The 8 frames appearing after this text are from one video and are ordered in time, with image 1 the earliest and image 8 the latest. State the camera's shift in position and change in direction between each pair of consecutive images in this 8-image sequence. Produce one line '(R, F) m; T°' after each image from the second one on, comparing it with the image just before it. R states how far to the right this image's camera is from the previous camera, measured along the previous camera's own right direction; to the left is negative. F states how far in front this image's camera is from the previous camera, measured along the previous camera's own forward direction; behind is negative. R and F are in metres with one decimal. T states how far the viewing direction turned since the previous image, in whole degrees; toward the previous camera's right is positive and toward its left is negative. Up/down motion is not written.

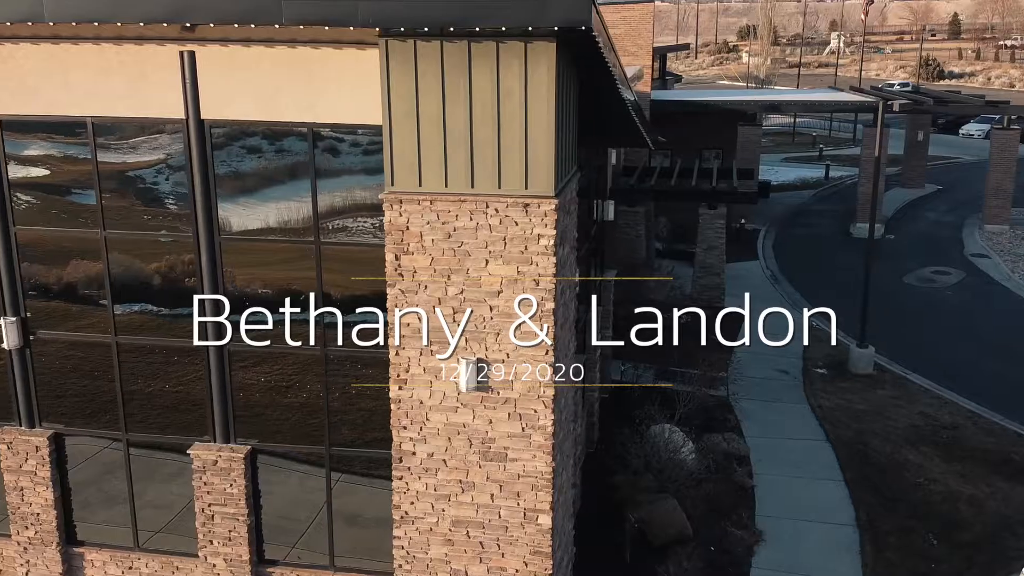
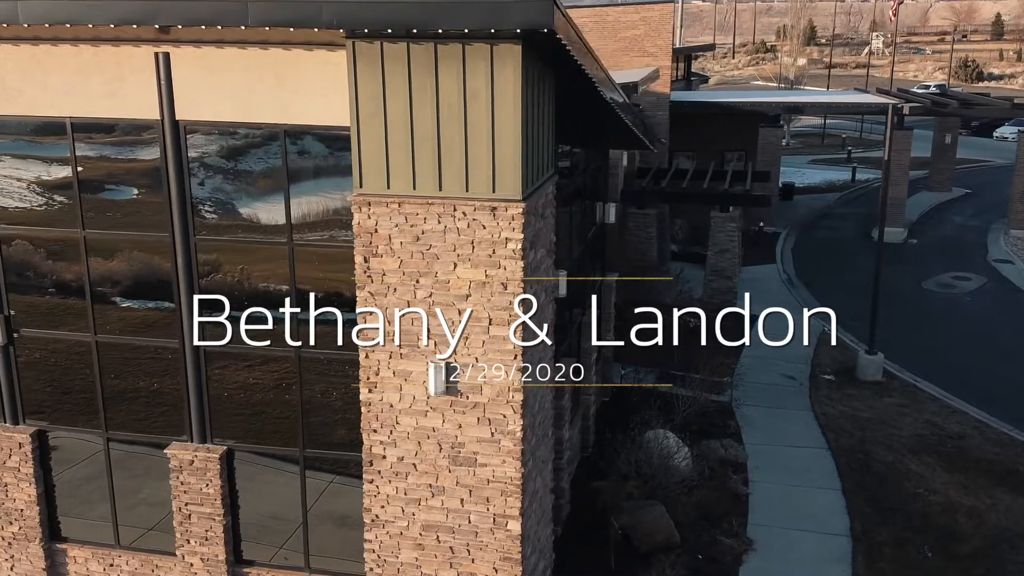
(+0.6, +0.1) m; -2°
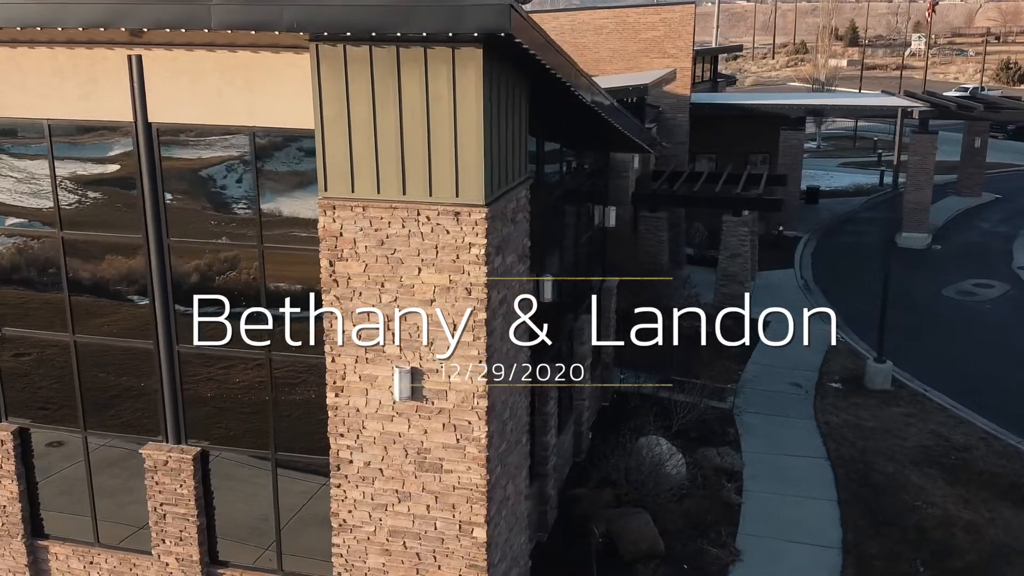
(+0.6, +0.1) m; -2°
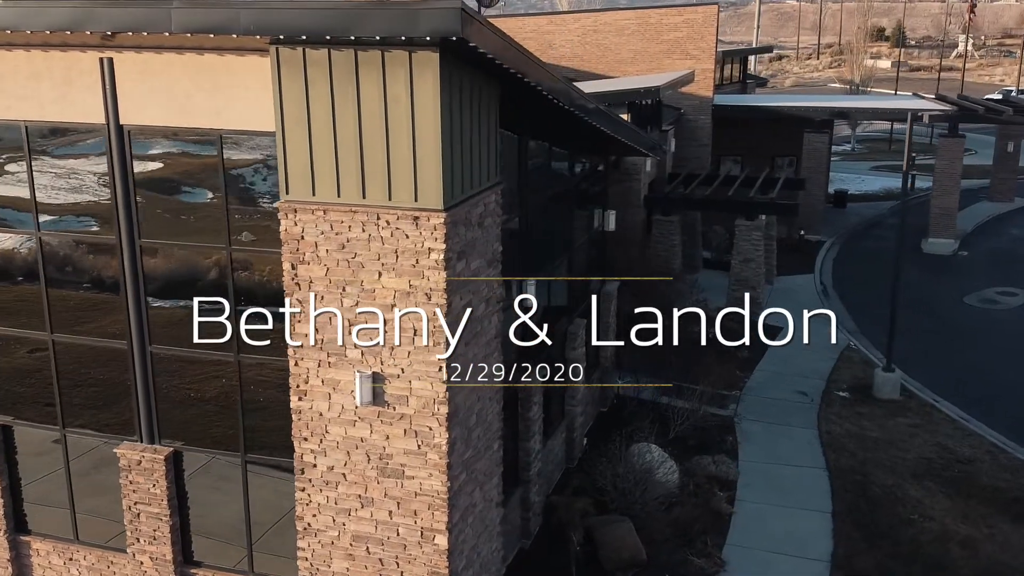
(+0.7, +0.1) m; -2°
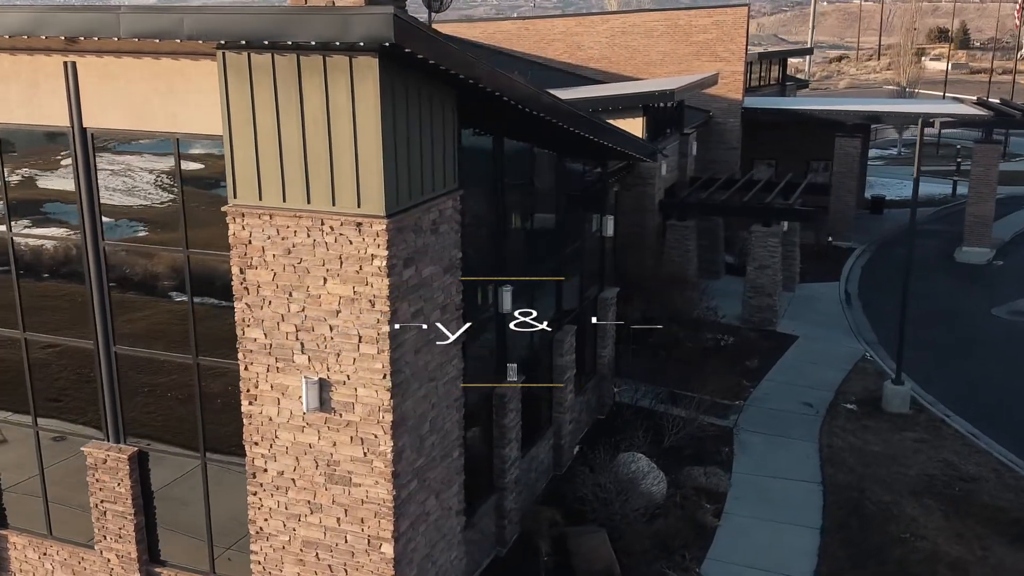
(+1.0, +0.1) m; -3°
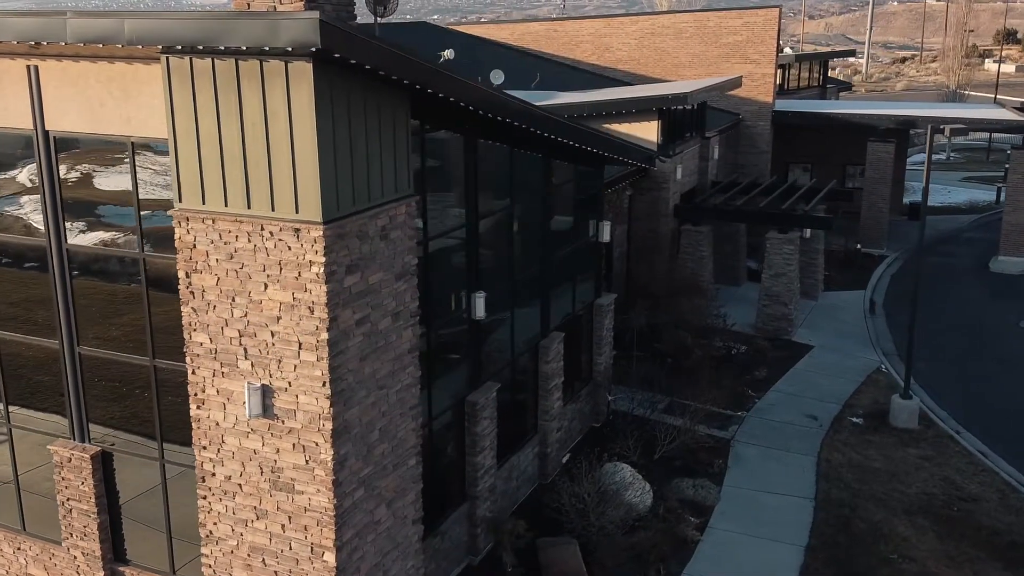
(+1.0, +0.2) m; -3°
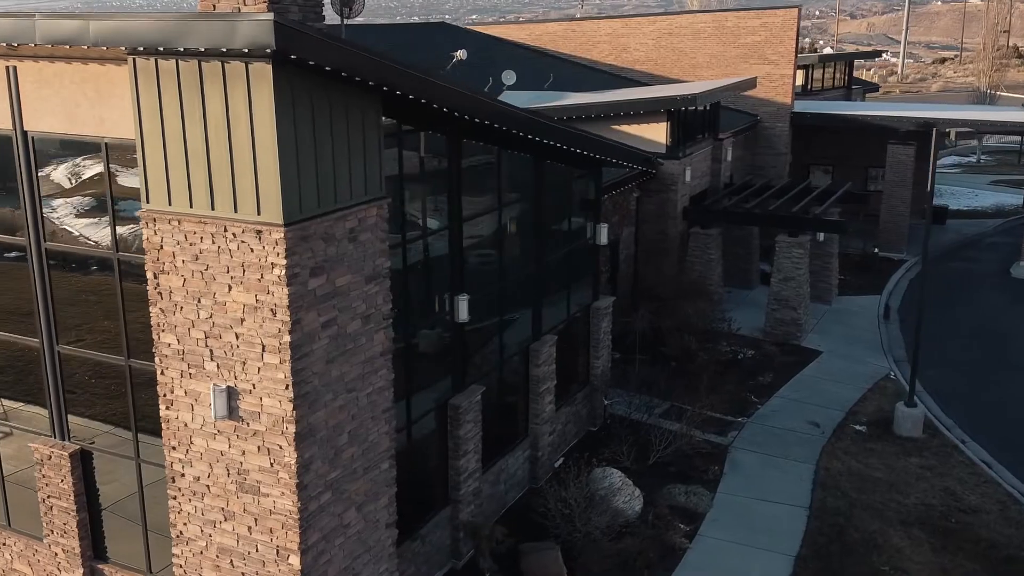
(+0.6, +0.1) m; -2°
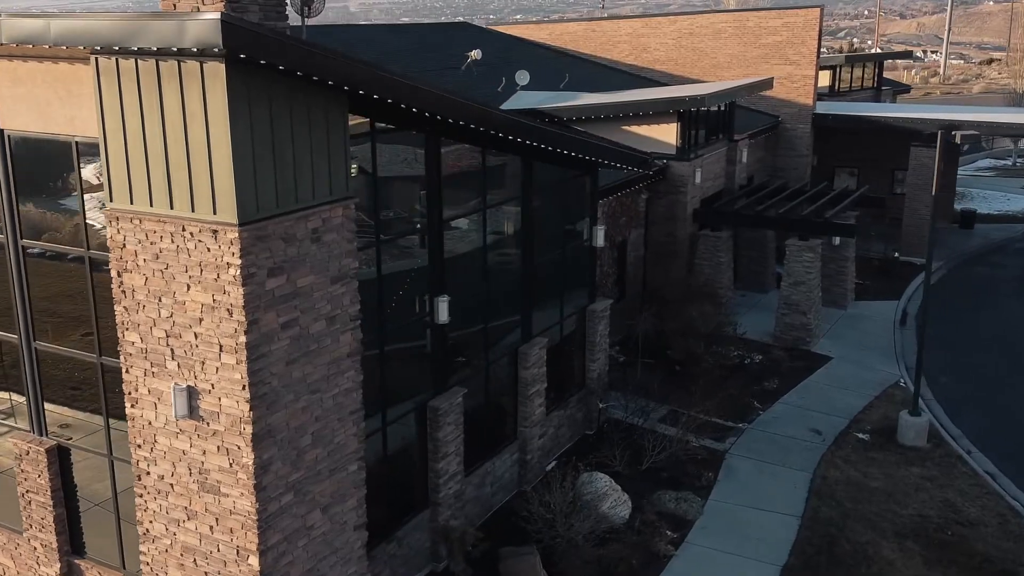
(+0.7, +0.1) m; -2°
